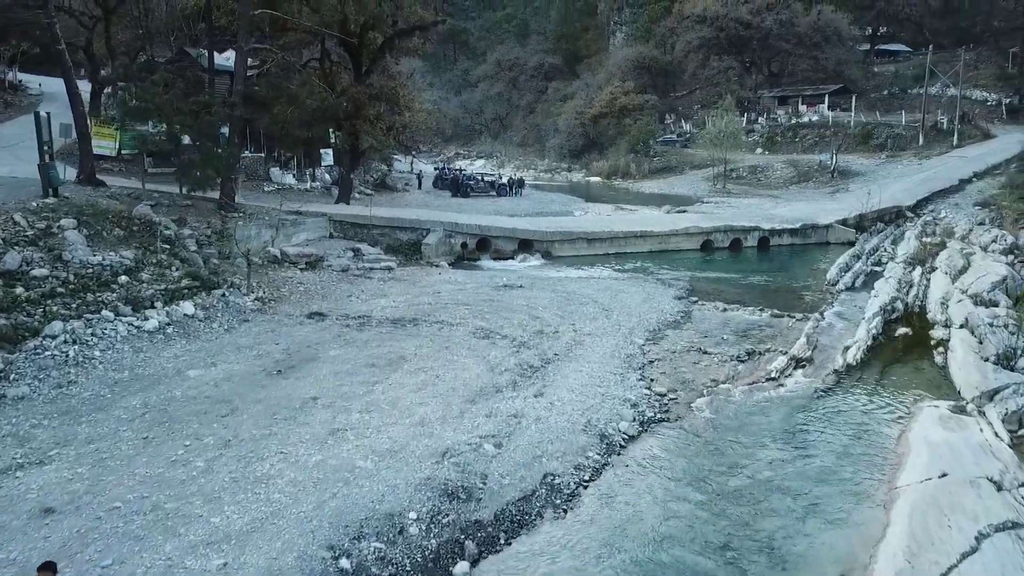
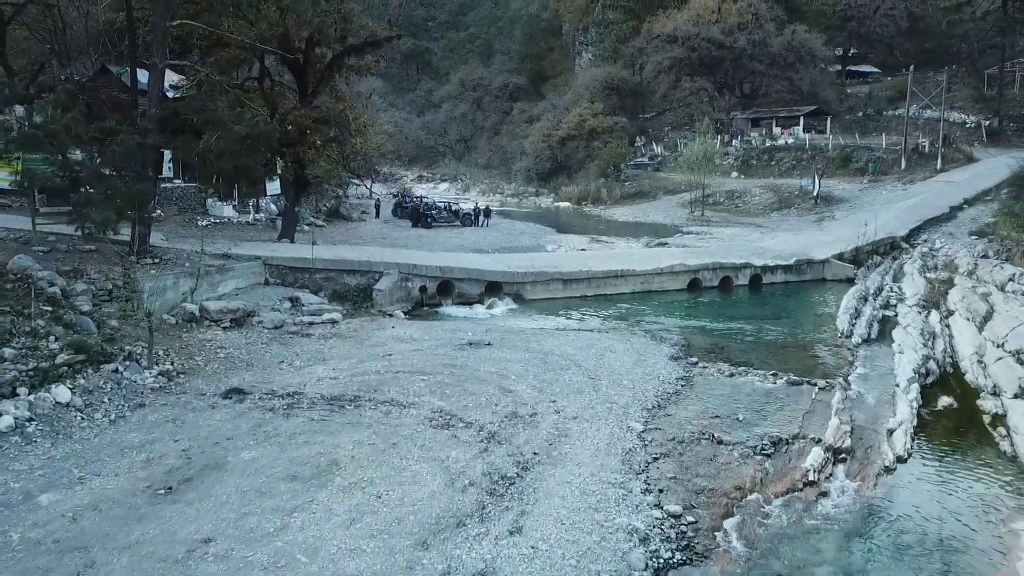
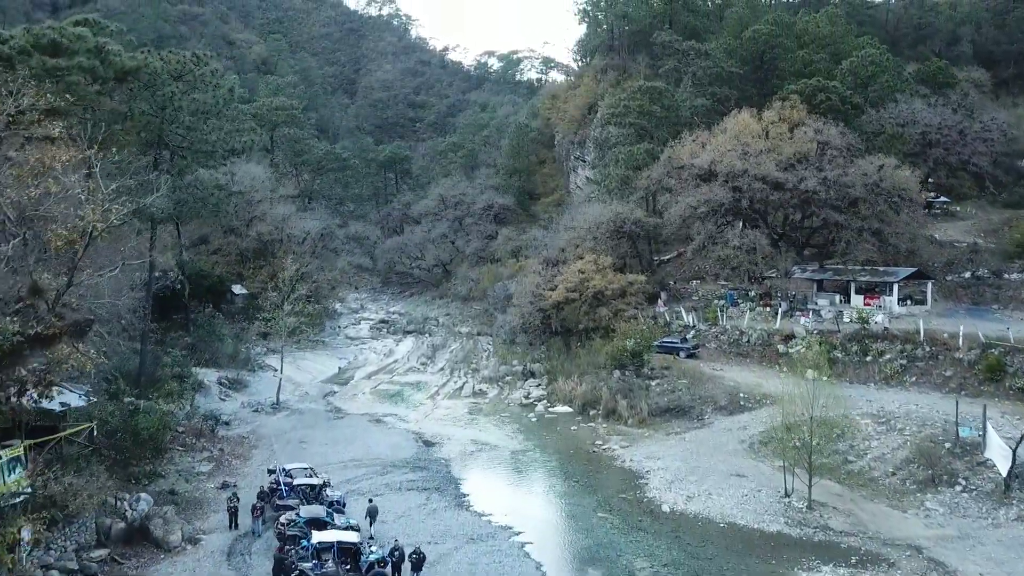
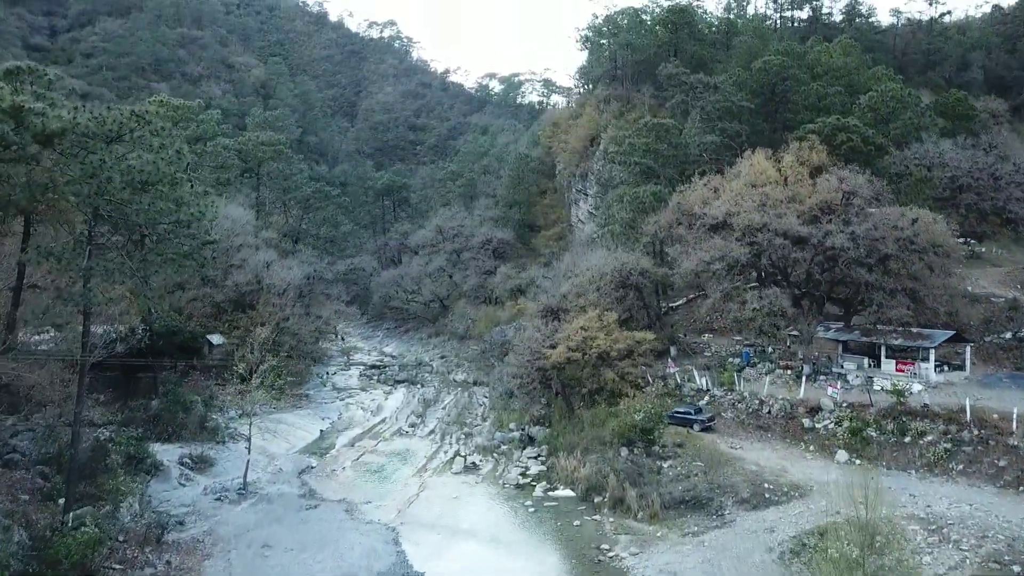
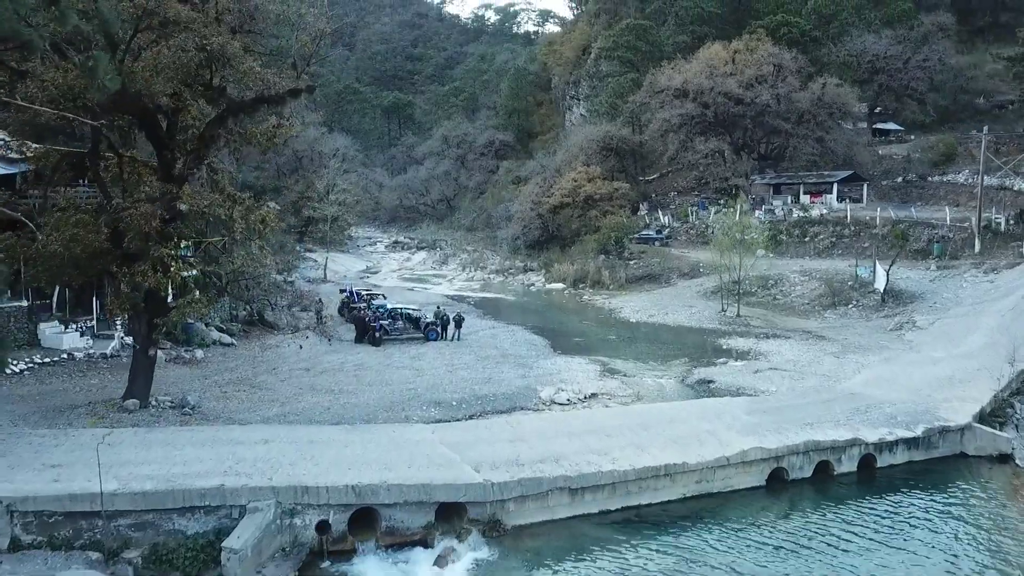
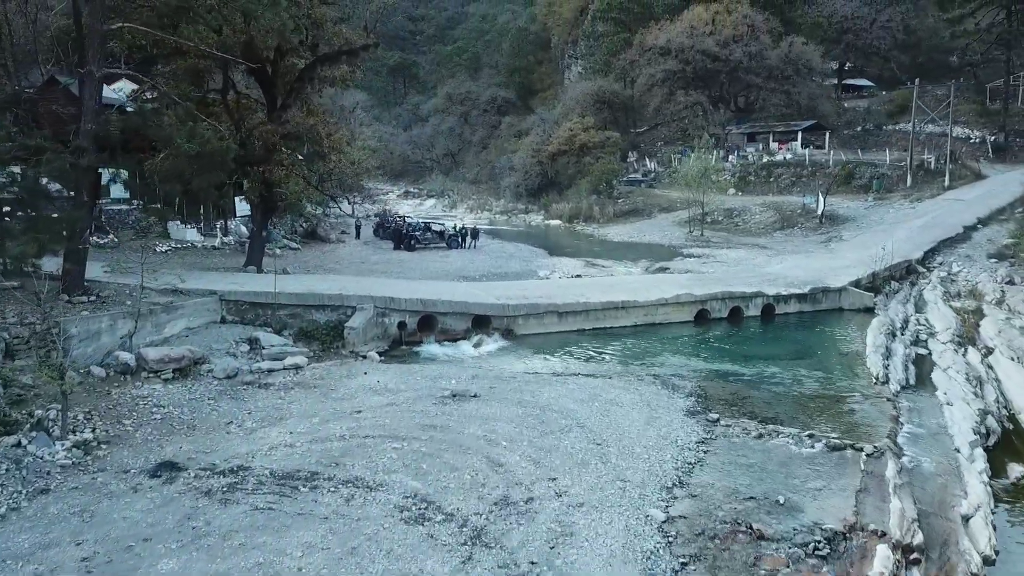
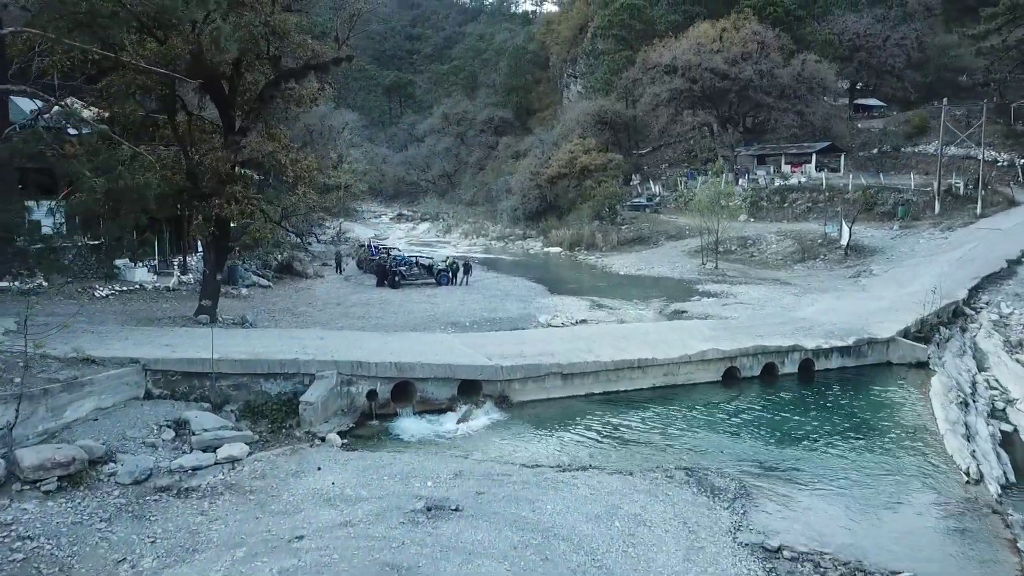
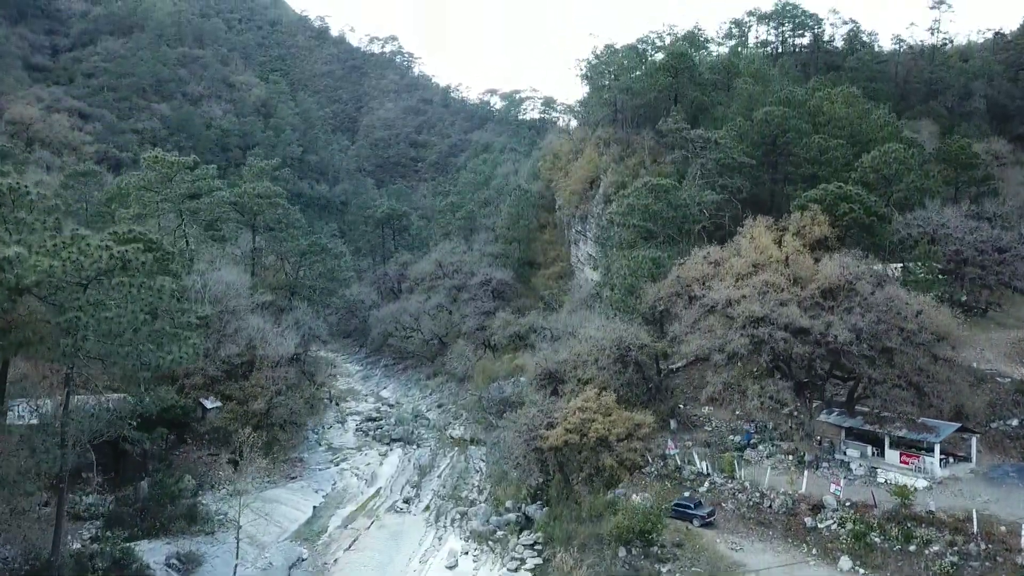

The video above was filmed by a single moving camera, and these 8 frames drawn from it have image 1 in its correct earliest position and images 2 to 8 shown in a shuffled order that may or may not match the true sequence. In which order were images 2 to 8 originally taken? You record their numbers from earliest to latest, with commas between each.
2, 6, 7, 5, 3, 4, 8
